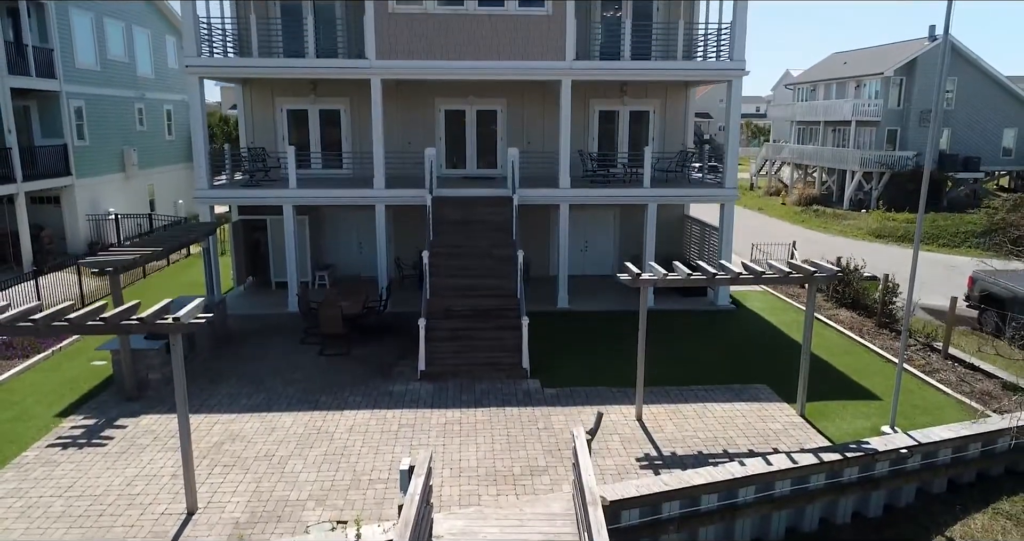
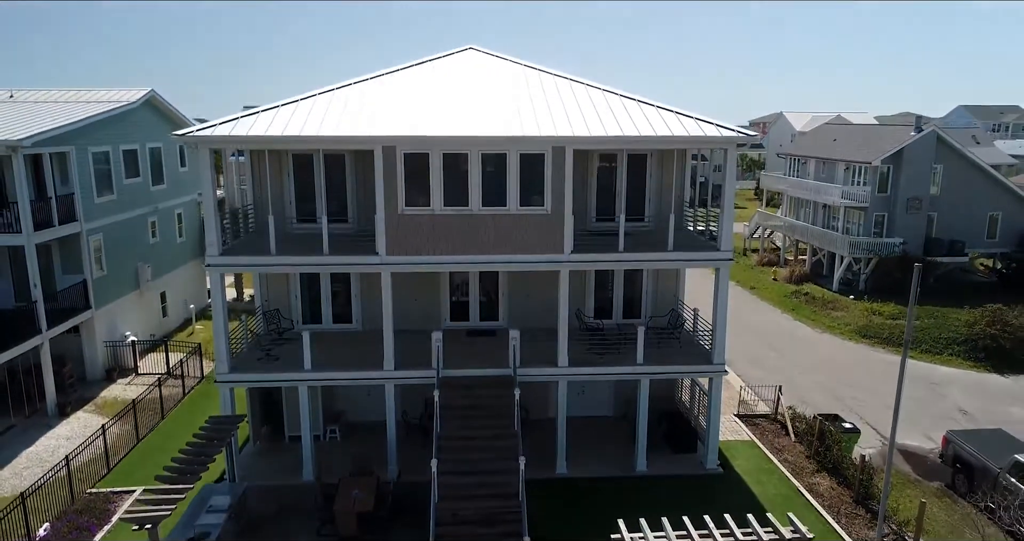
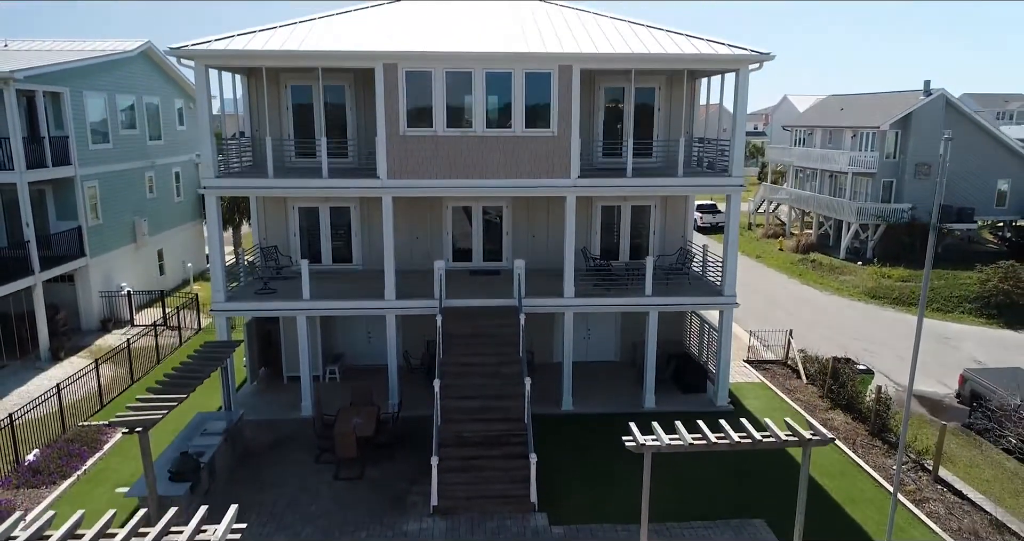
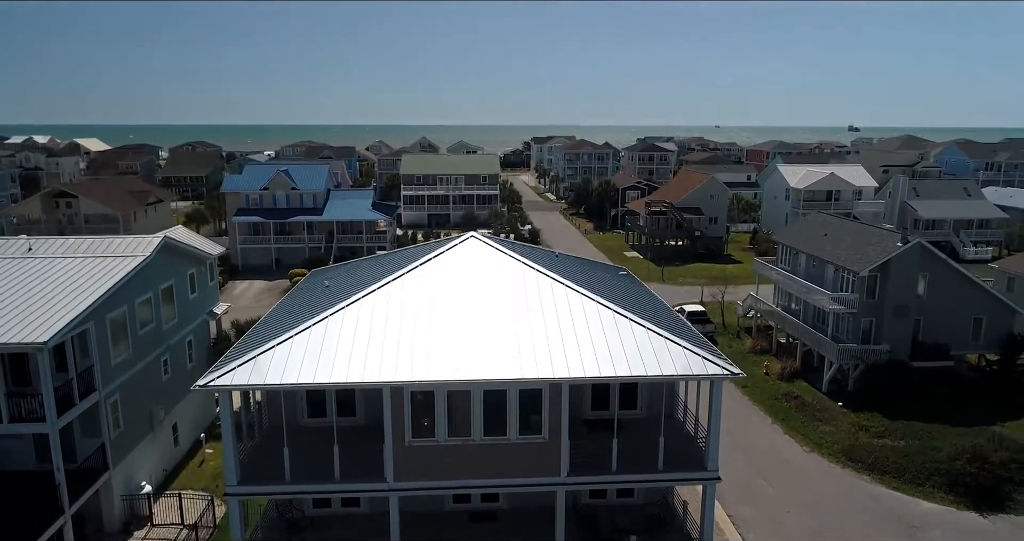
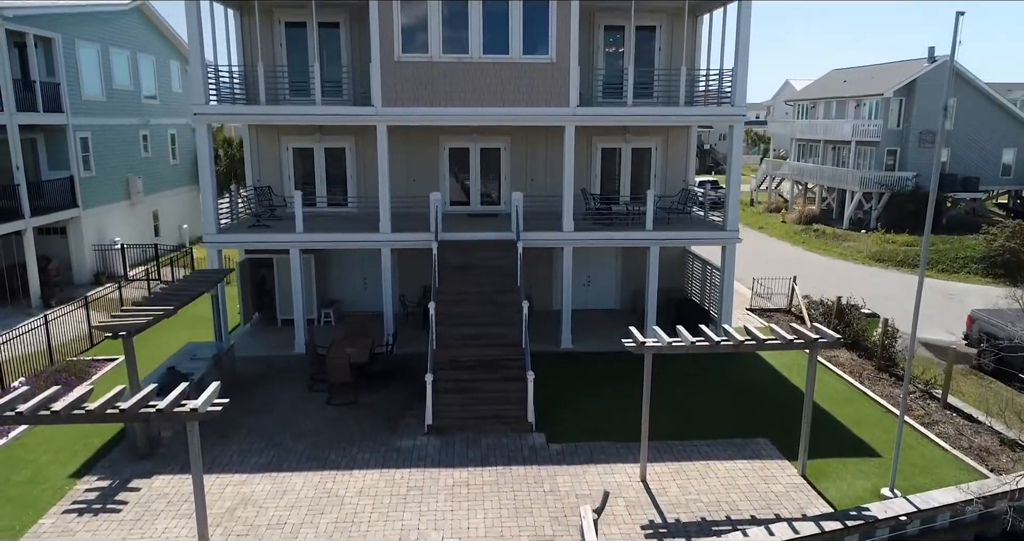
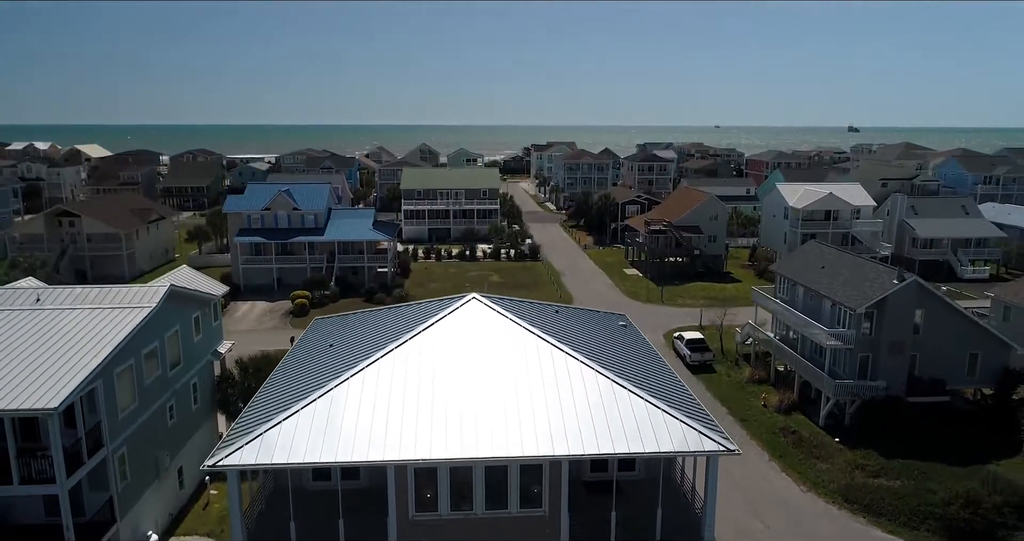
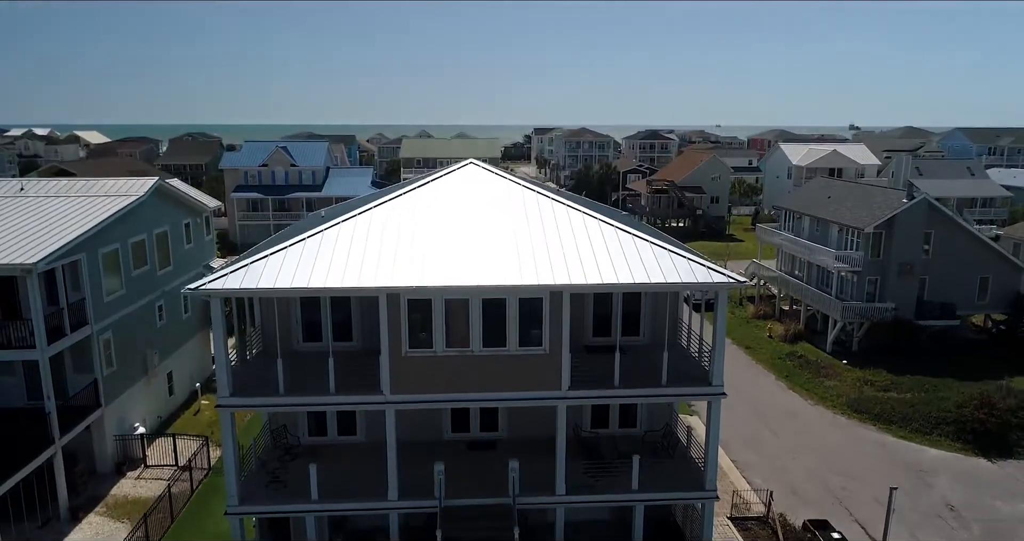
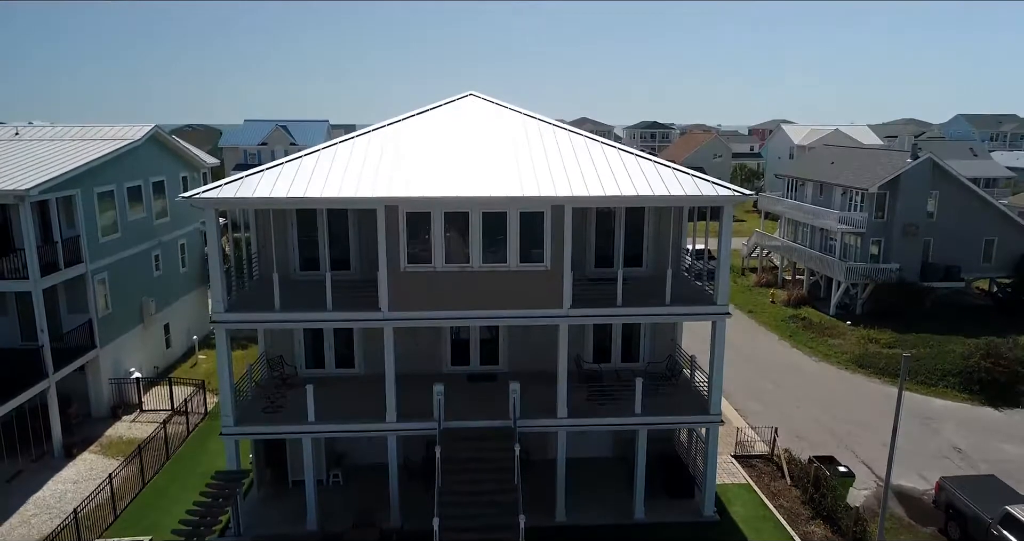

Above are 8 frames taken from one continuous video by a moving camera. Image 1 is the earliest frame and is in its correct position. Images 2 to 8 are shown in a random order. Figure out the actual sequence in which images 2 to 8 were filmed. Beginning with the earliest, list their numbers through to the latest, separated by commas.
5, 3, 2, 8, 7, 4, 6
